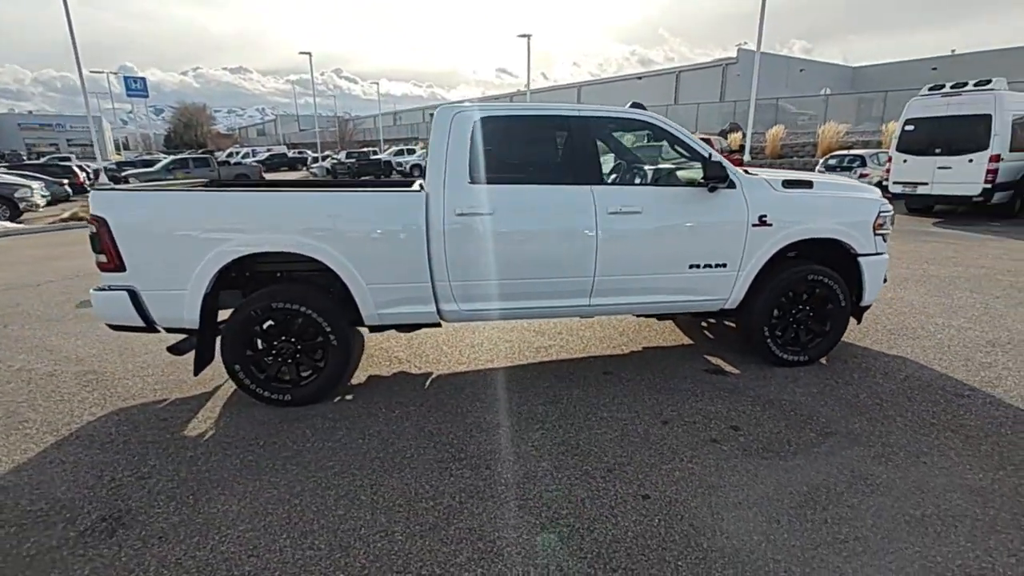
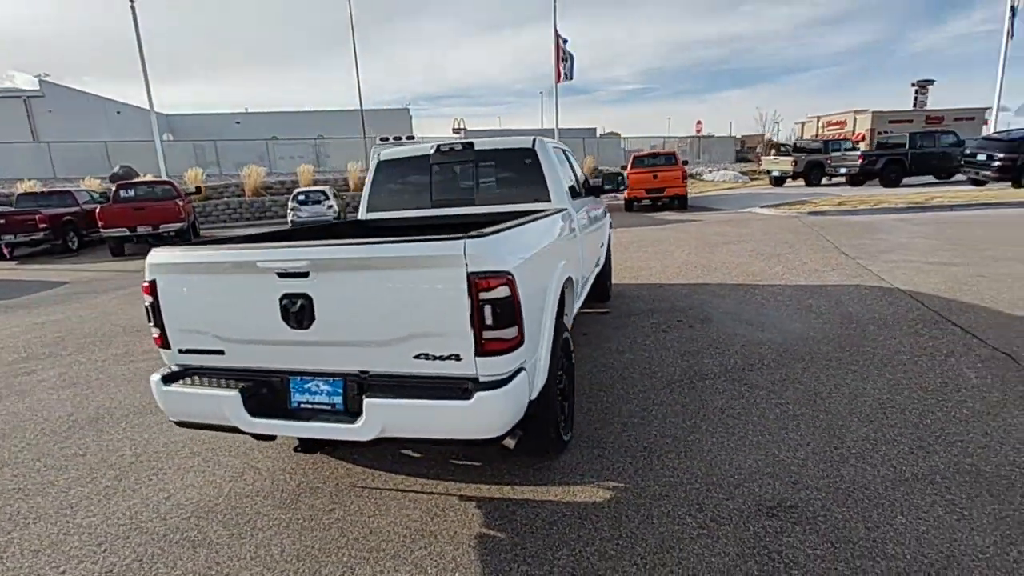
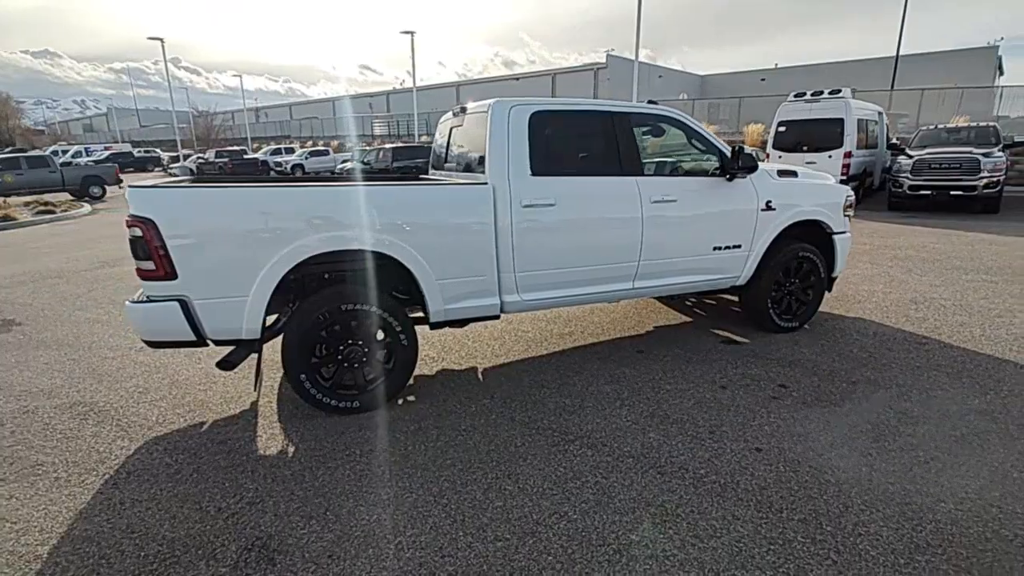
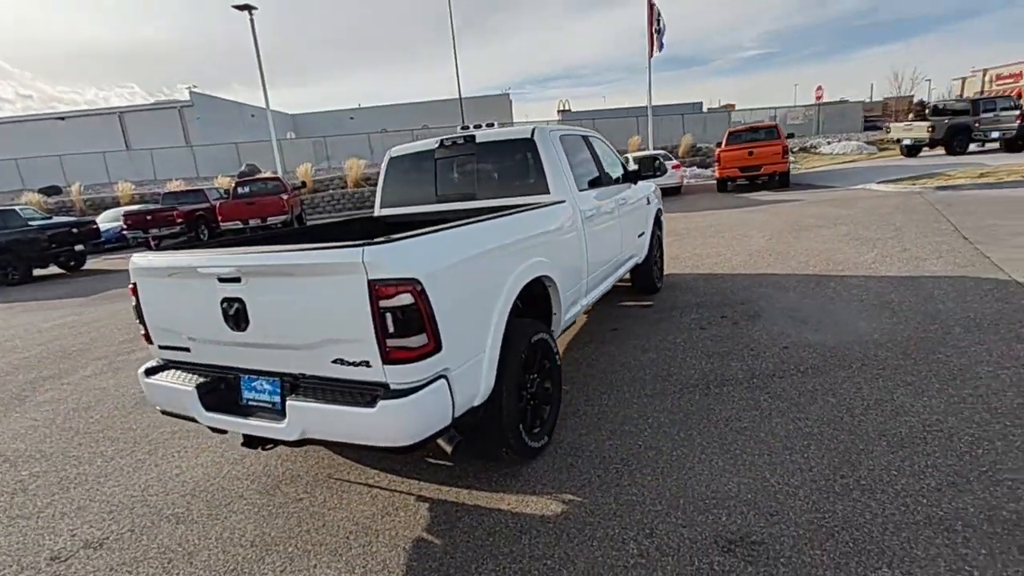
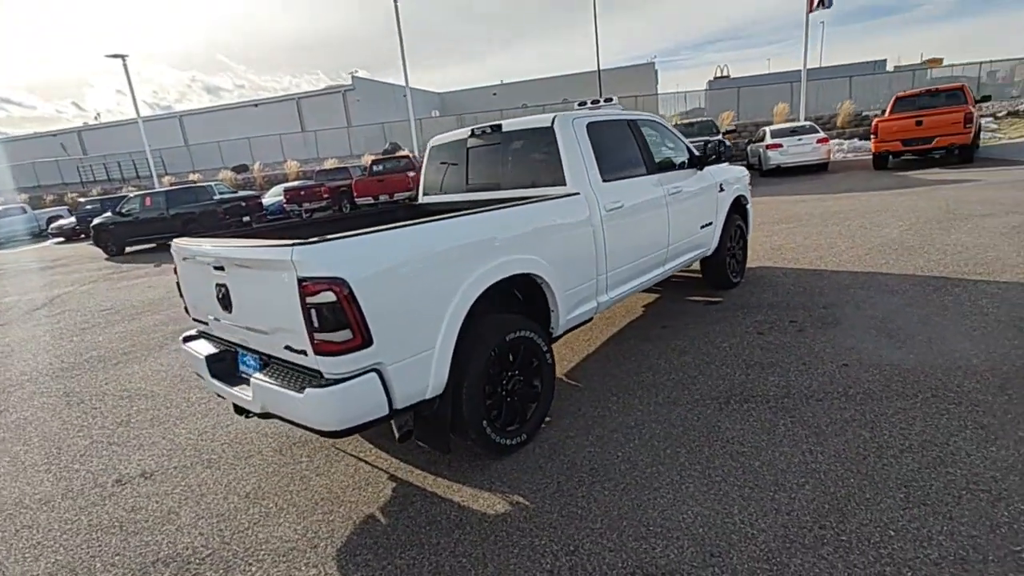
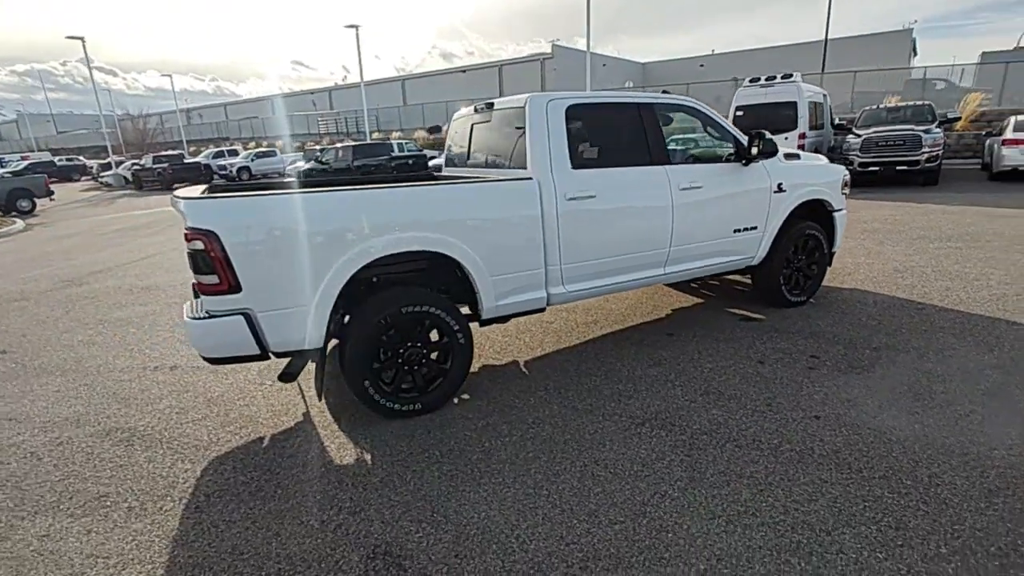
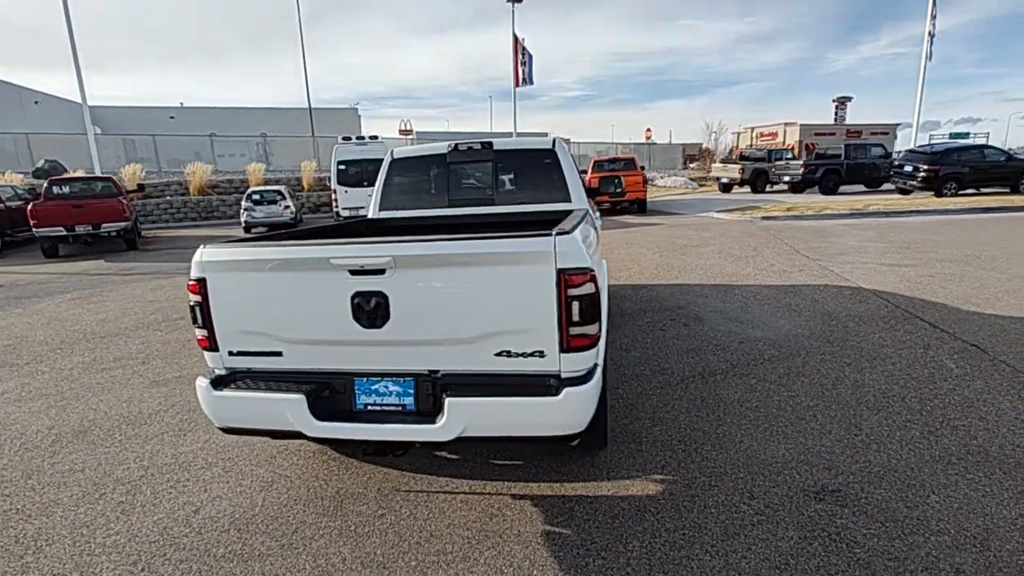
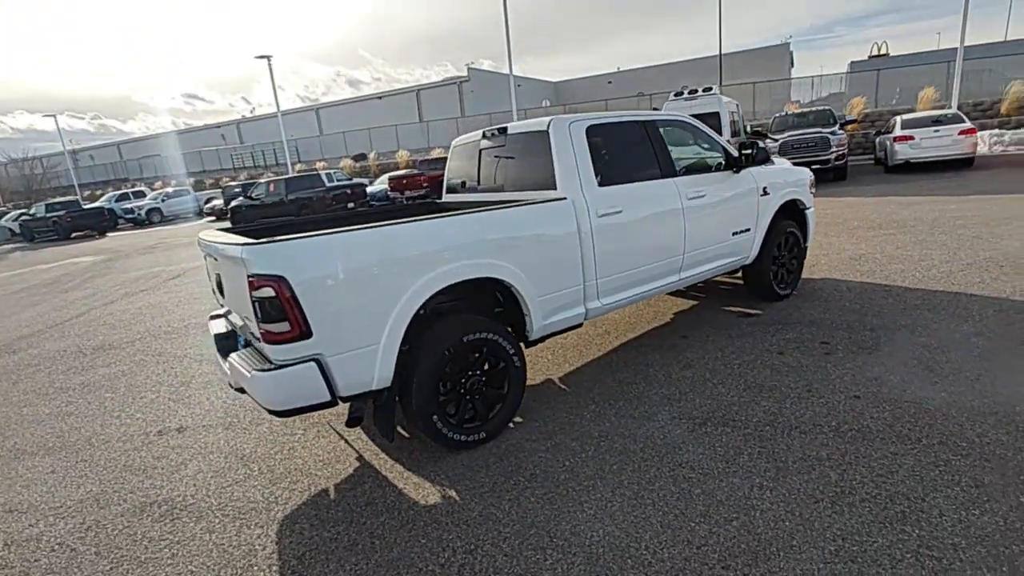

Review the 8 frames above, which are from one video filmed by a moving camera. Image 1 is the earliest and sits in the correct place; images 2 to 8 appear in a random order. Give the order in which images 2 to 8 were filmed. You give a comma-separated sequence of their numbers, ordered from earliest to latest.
3, 6, 8, 5, 4, 2, 7
